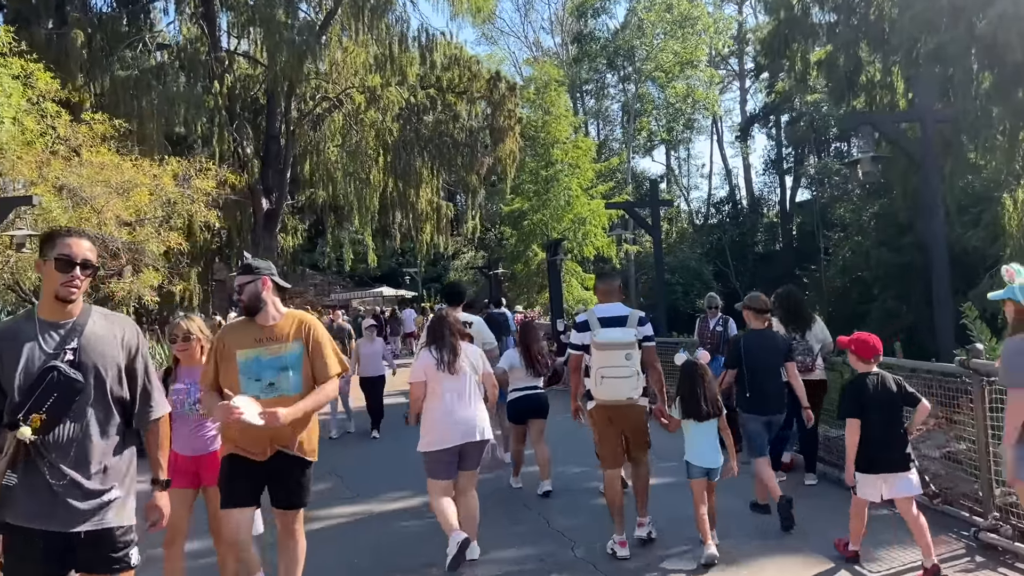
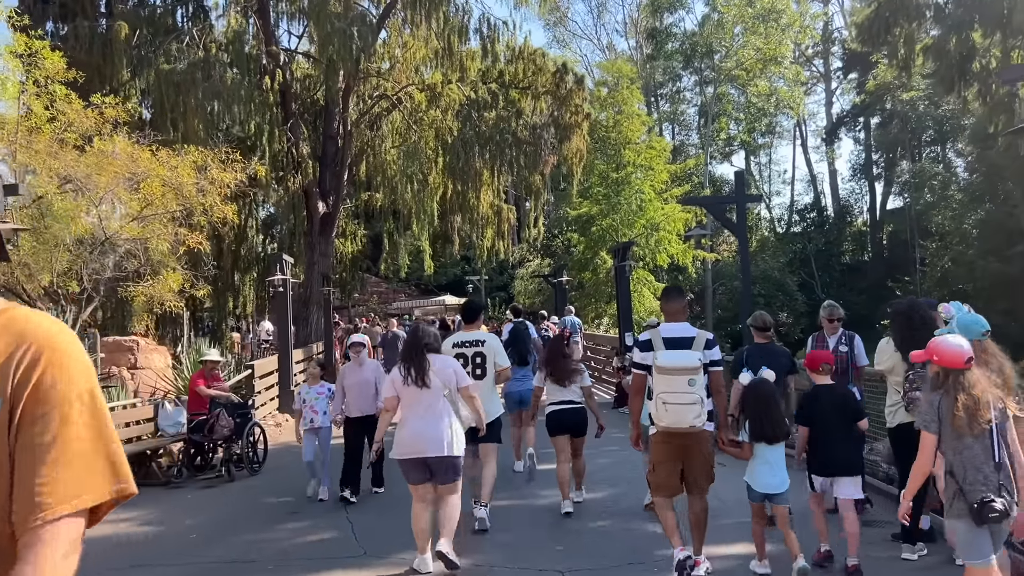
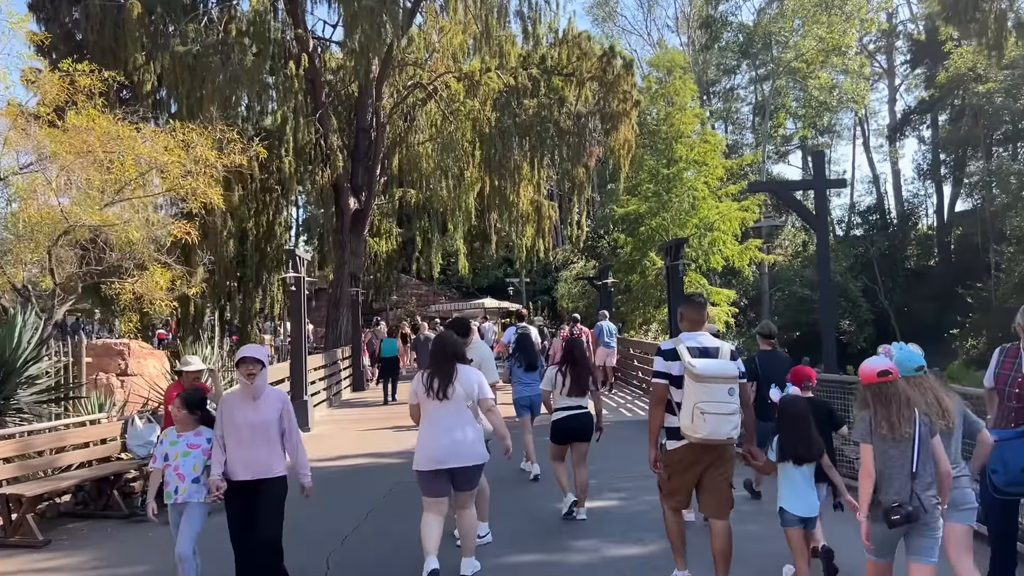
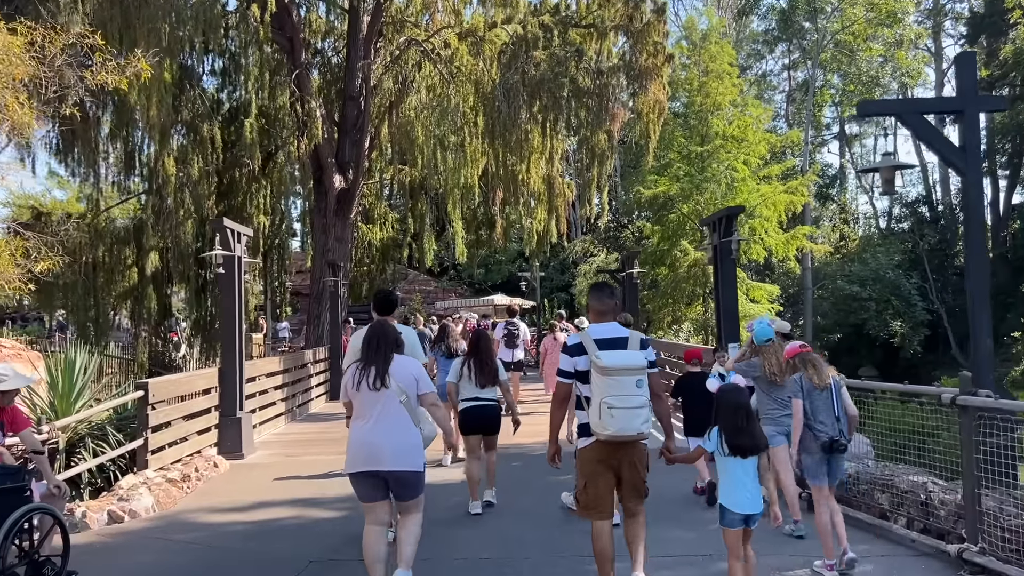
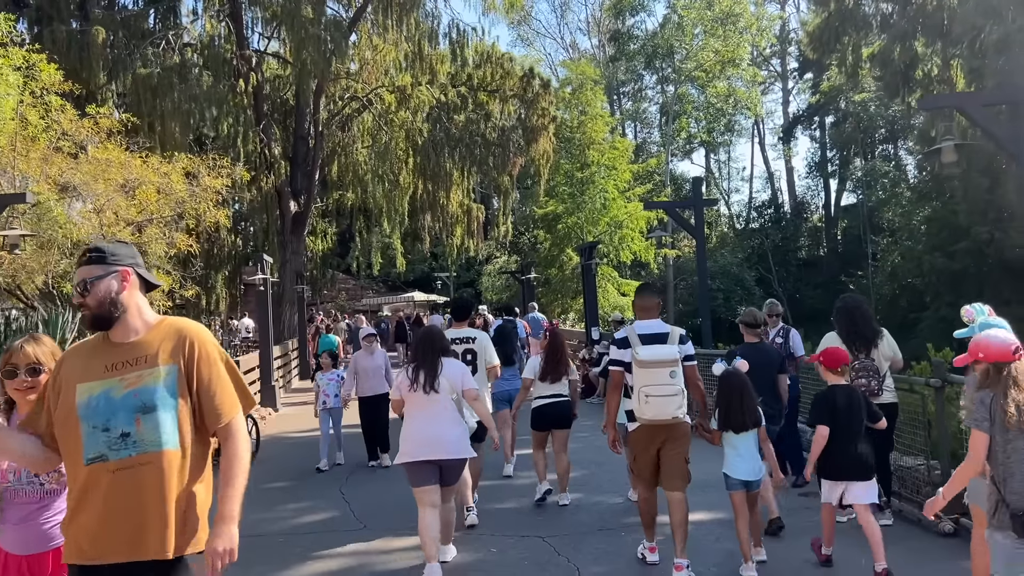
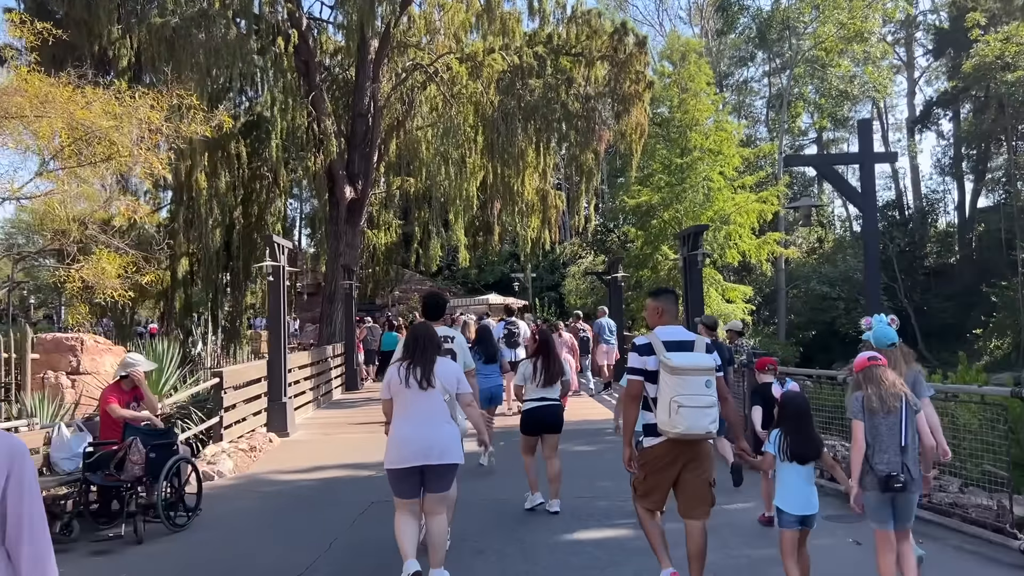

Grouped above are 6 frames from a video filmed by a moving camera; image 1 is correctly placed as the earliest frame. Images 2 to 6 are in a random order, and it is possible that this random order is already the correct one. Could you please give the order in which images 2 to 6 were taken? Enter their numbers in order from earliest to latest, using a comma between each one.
5, 2, 3, 6, 4
